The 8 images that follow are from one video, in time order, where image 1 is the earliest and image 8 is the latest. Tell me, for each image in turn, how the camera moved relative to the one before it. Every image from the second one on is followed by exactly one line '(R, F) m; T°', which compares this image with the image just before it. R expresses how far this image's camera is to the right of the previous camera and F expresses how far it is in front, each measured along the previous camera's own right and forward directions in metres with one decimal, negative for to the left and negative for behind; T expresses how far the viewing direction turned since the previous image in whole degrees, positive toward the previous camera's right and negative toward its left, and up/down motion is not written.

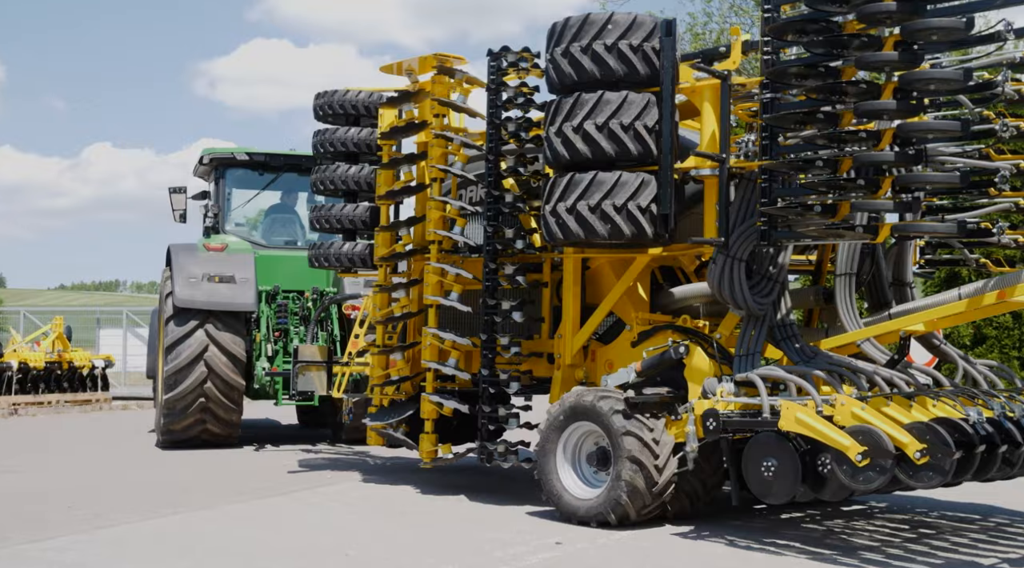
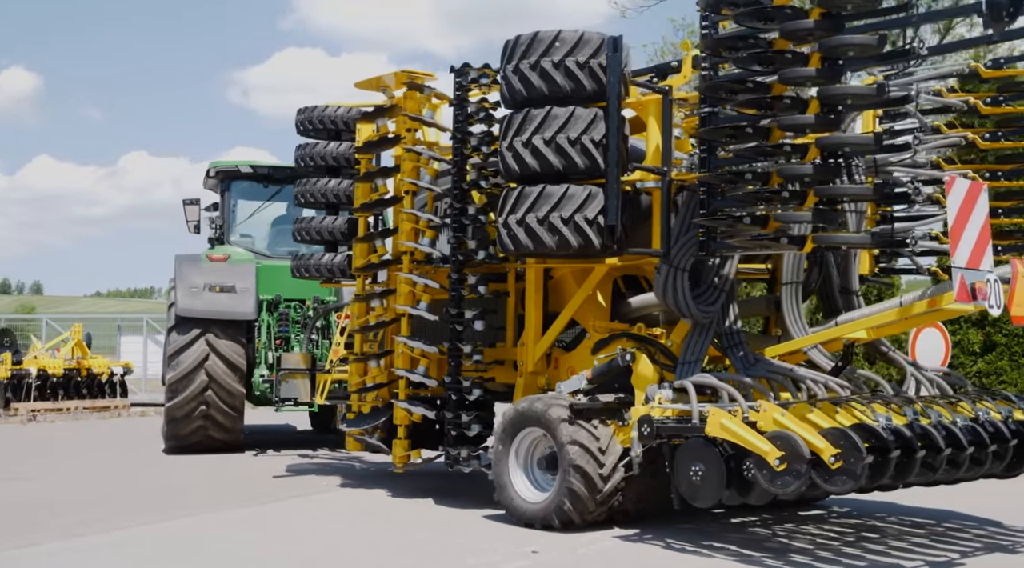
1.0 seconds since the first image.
(+0.6, -0.2) m; -2°
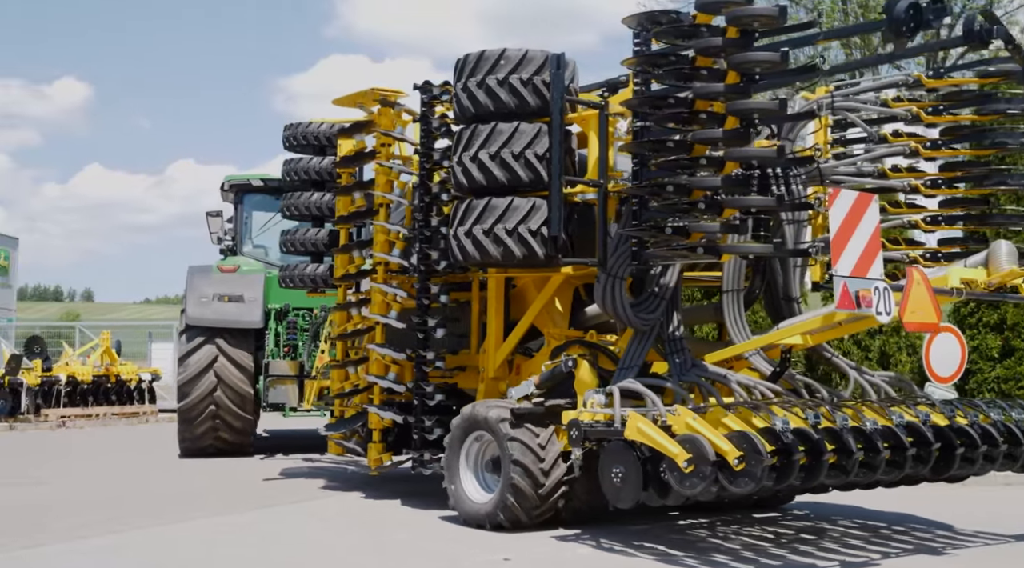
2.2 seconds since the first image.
(+0.7, -0.3) m; -3°
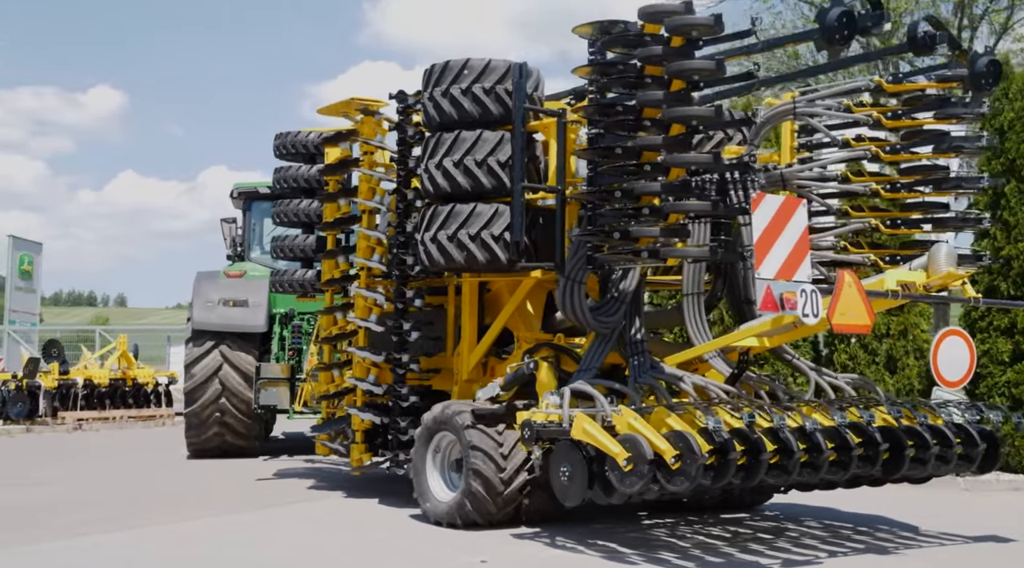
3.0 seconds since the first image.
(+0.5, -0.2) m; -2°
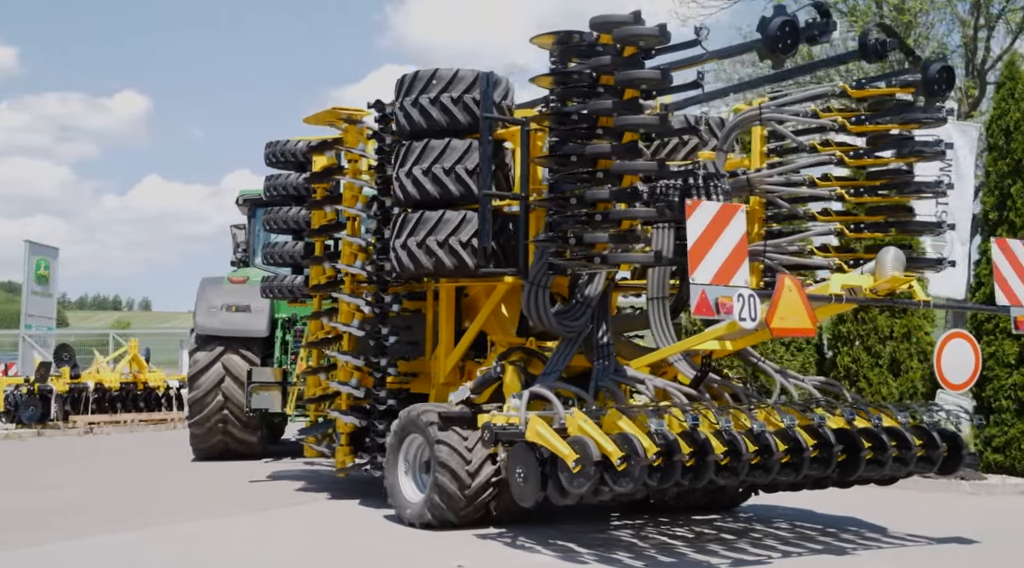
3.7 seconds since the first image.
(+0.4, -0.1) m; -2°
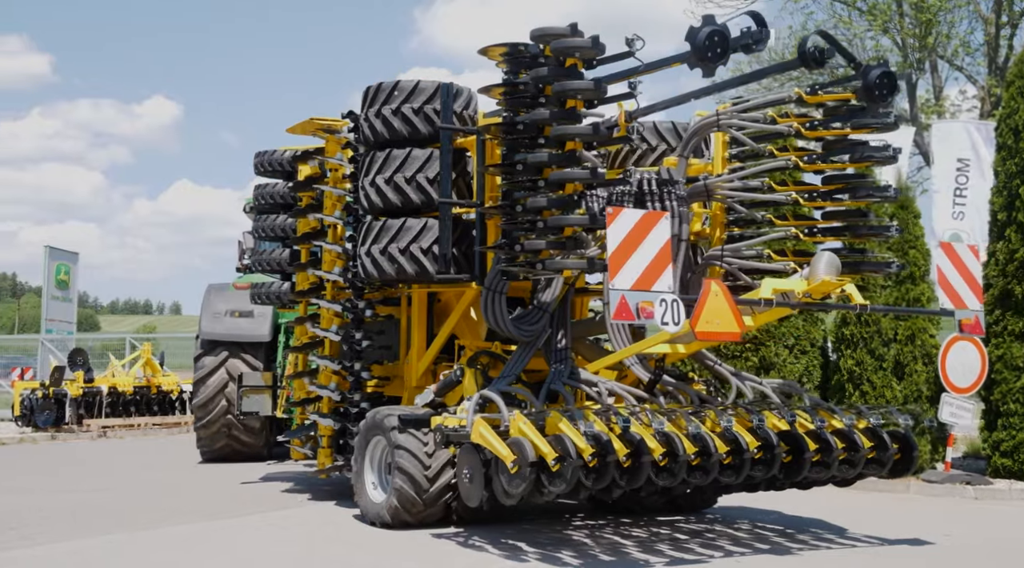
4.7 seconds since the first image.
(+0.6, -0.2) m; -2°
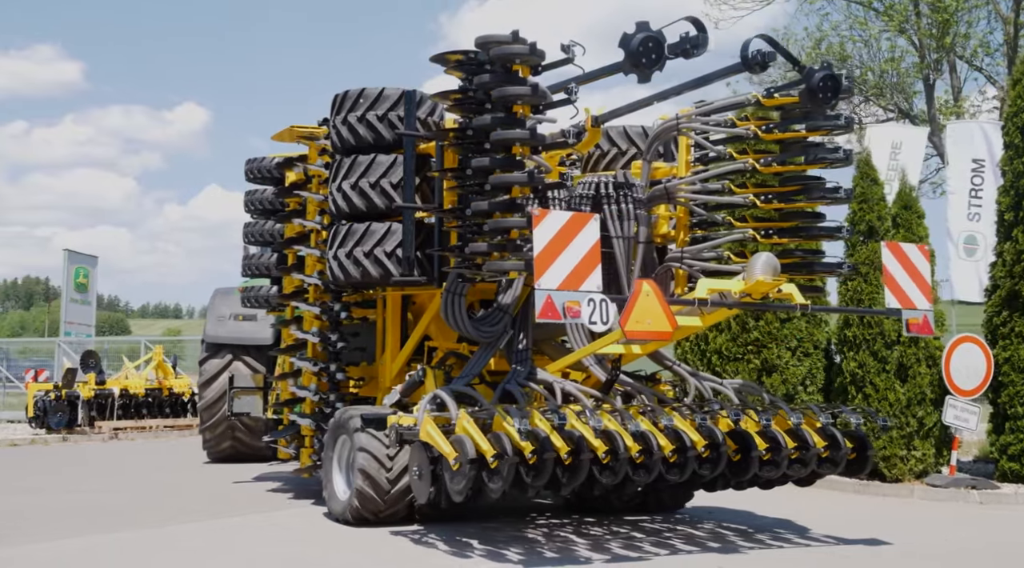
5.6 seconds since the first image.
(+0.6, -0.1) m; -2°
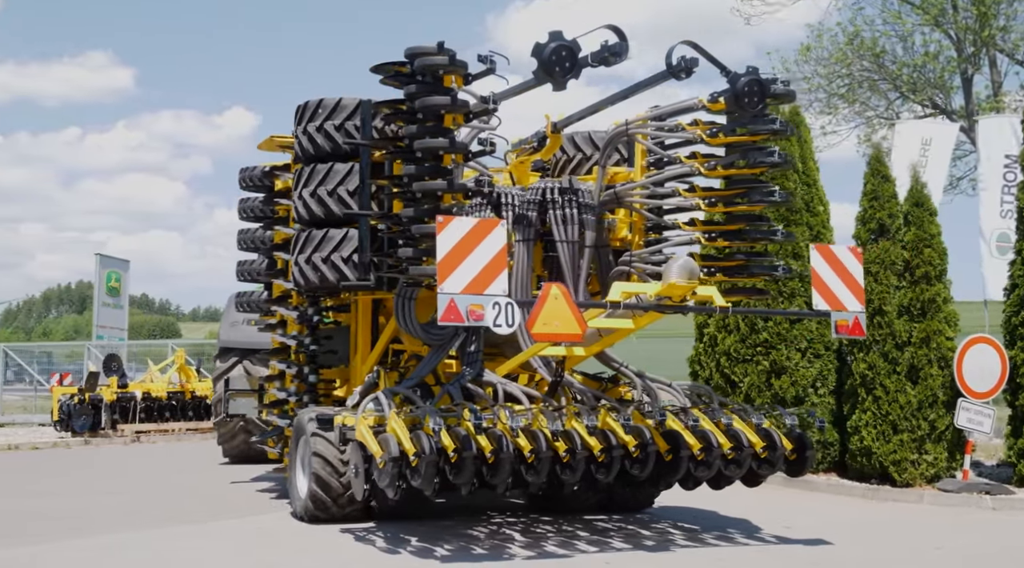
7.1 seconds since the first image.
(+0.9, -0.2) m; -3°
